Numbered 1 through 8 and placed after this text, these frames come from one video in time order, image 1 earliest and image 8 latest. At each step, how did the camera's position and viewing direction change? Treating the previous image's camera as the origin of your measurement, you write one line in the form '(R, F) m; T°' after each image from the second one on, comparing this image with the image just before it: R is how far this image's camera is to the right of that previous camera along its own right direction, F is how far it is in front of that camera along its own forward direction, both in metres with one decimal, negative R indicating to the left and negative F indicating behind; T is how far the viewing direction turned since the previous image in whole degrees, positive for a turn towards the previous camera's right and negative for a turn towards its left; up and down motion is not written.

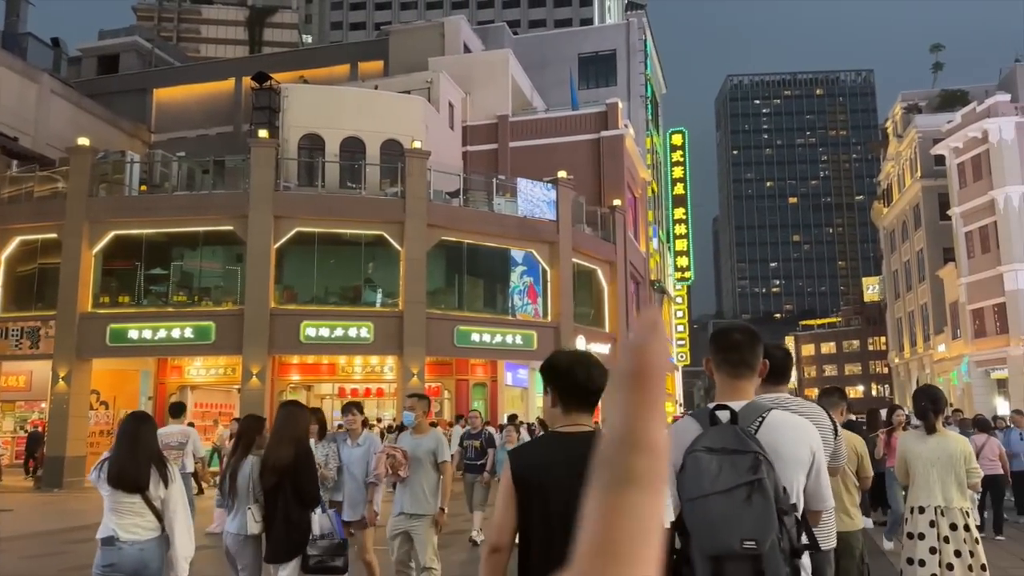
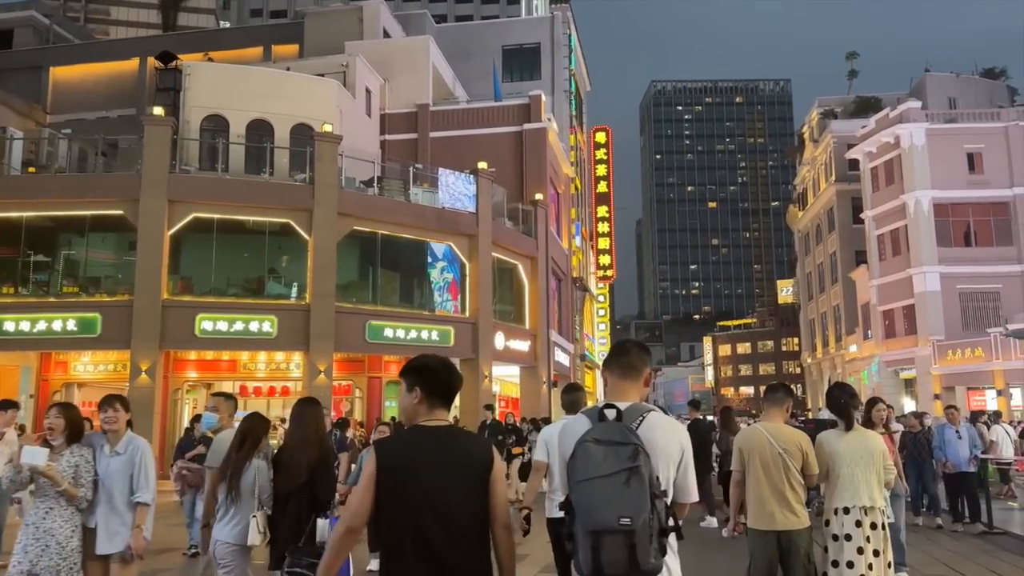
(+0.3, +1.0) m; +5°
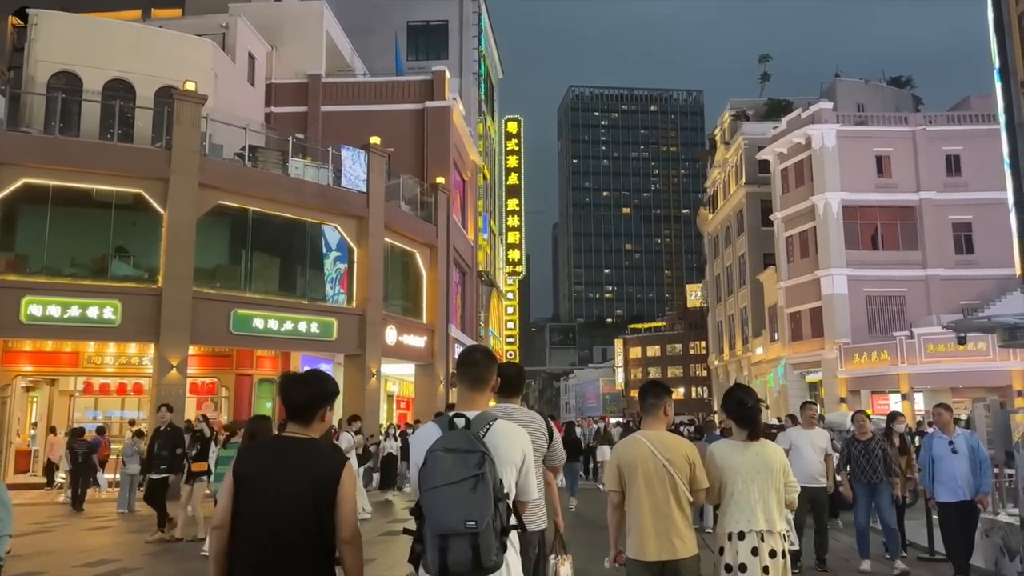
(+0.6, +2.2) m; +6°
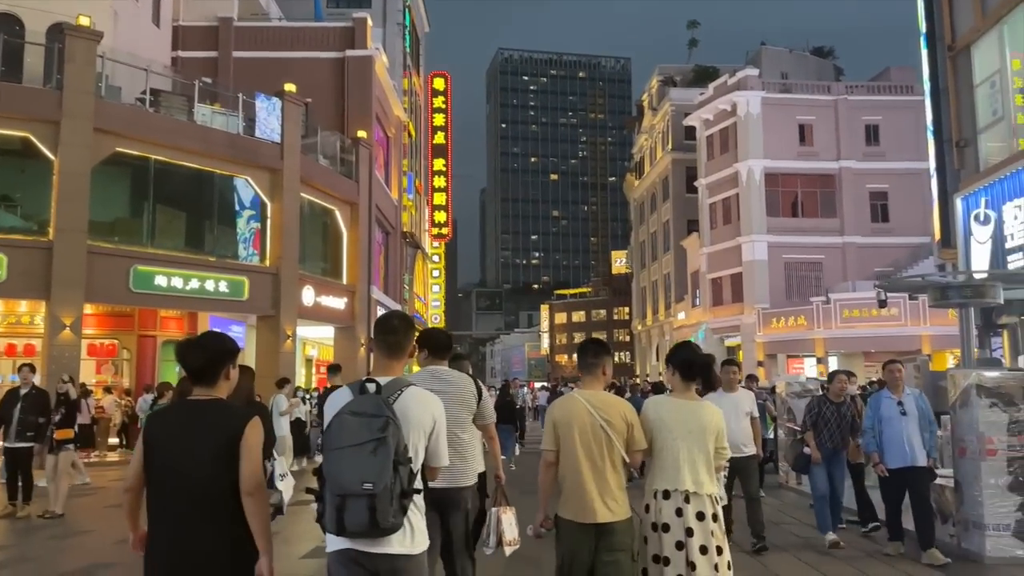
(+0.1, +0.6) m; +5°
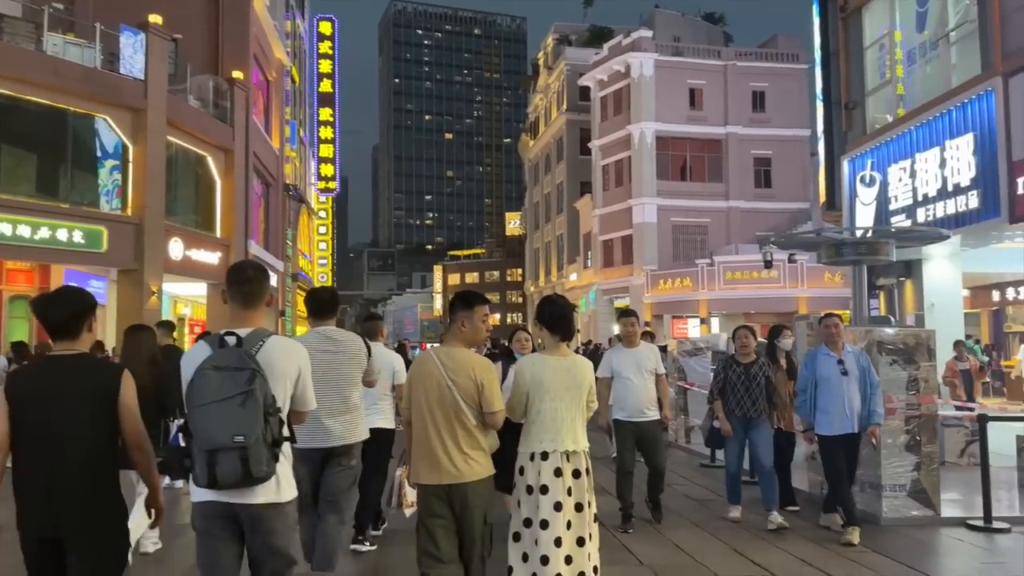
(+0.1, +0.6) m; +8°
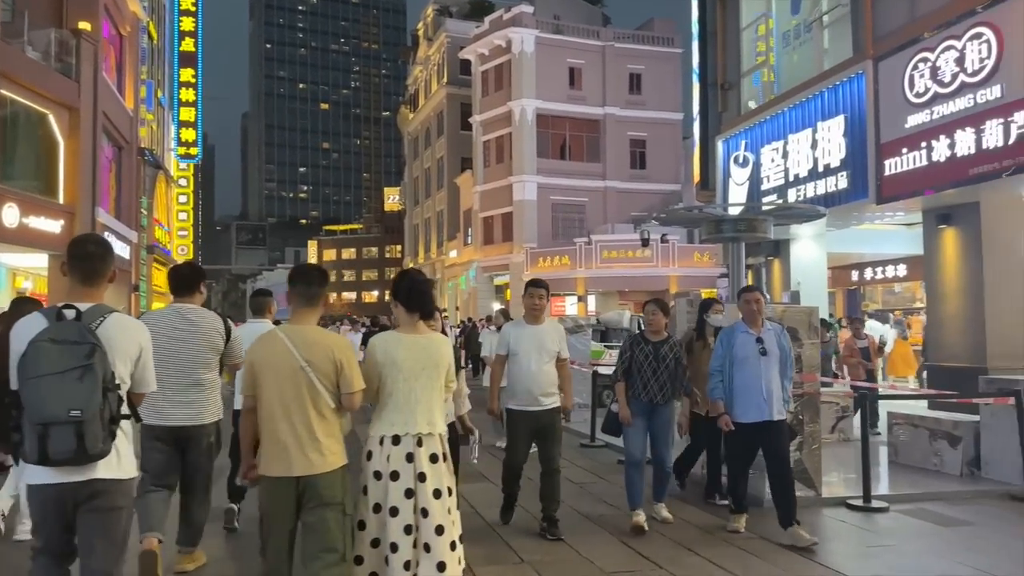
(0.0, +0.4) m; +9°
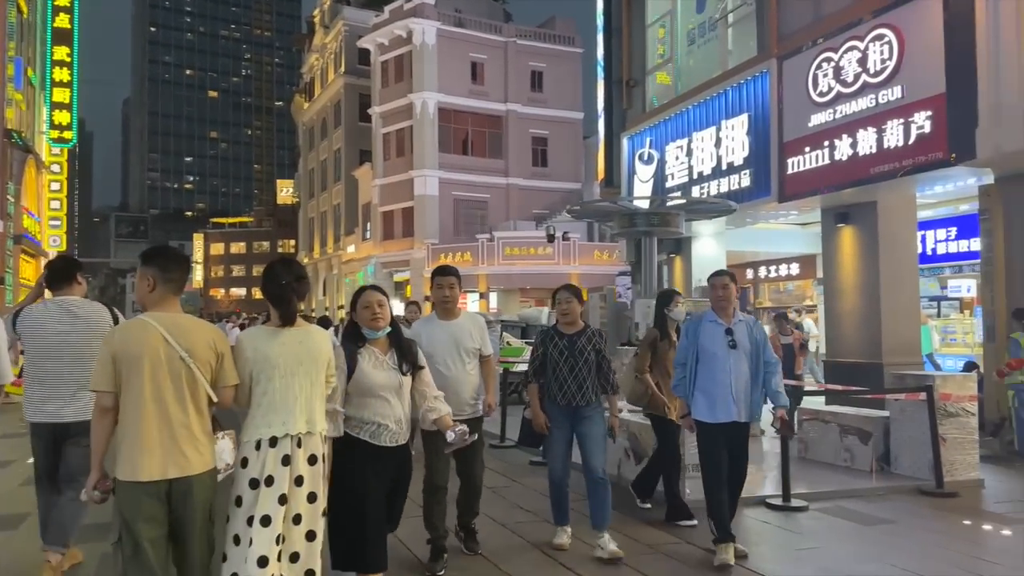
(-0.1, +0.4) m; +7°
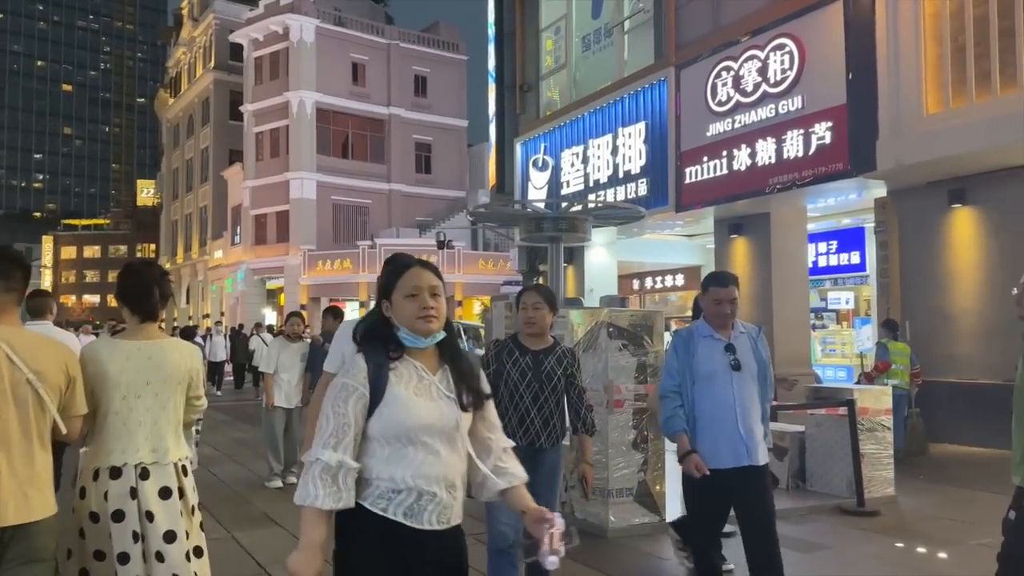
(-0.2, +0.5) m; +9°
